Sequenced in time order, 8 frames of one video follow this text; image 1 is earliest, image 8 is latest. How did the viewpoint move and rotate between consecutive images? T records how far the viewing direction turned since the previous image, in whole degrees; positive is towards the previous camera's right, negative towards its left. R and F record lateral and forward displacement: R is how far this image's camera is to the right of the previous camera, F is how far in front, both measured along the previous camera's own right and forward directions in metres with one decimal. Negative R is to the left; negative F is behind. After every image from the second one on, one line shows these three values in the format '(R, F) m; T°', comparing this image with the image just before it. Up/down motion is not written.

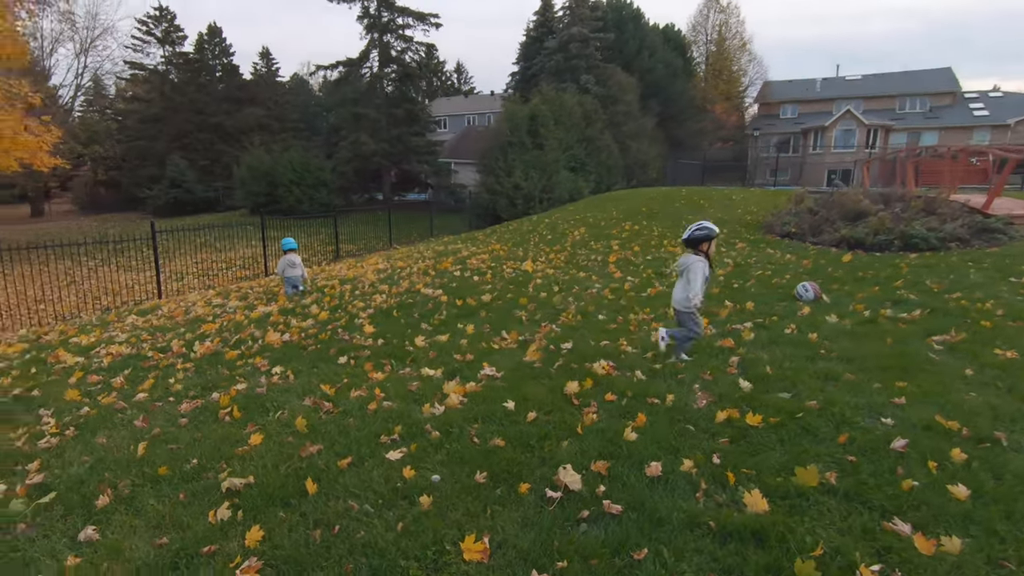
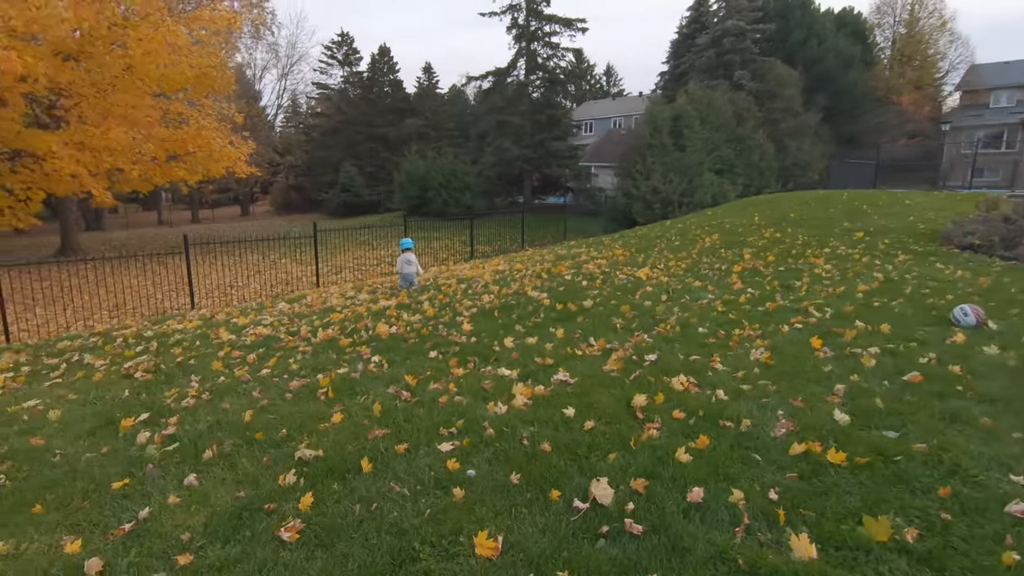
(+0.5, 0.0) m; -15°
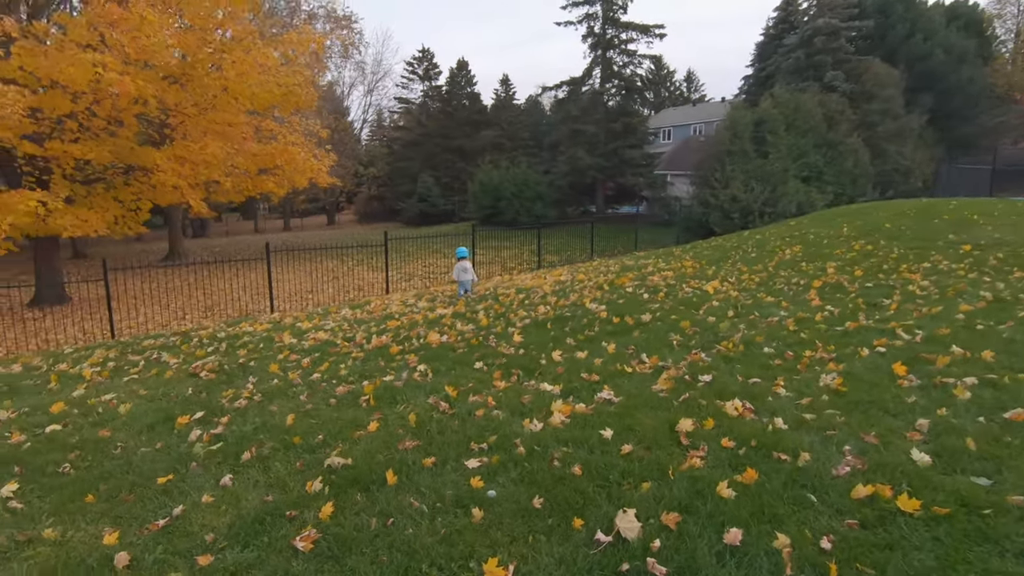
(+0.2, +0.1) m; -8°
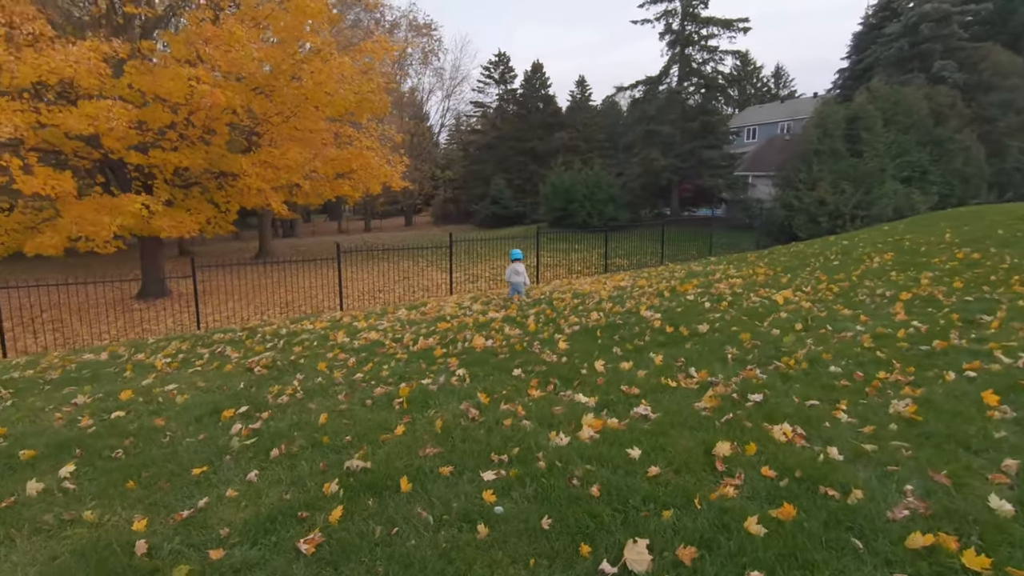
(+0.3, +0.1) m; -8°
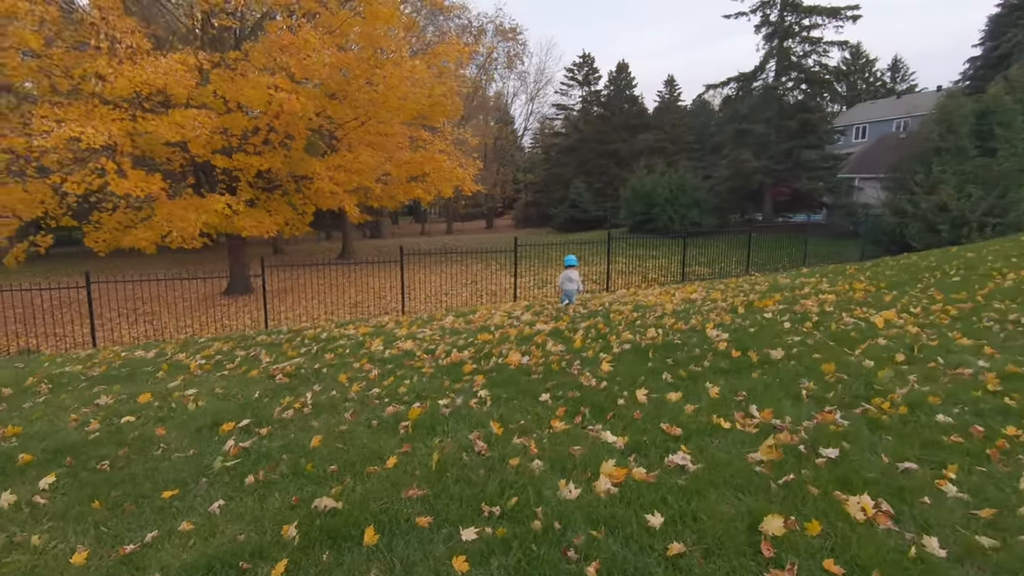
(+0.4, +0.6) m; -9°
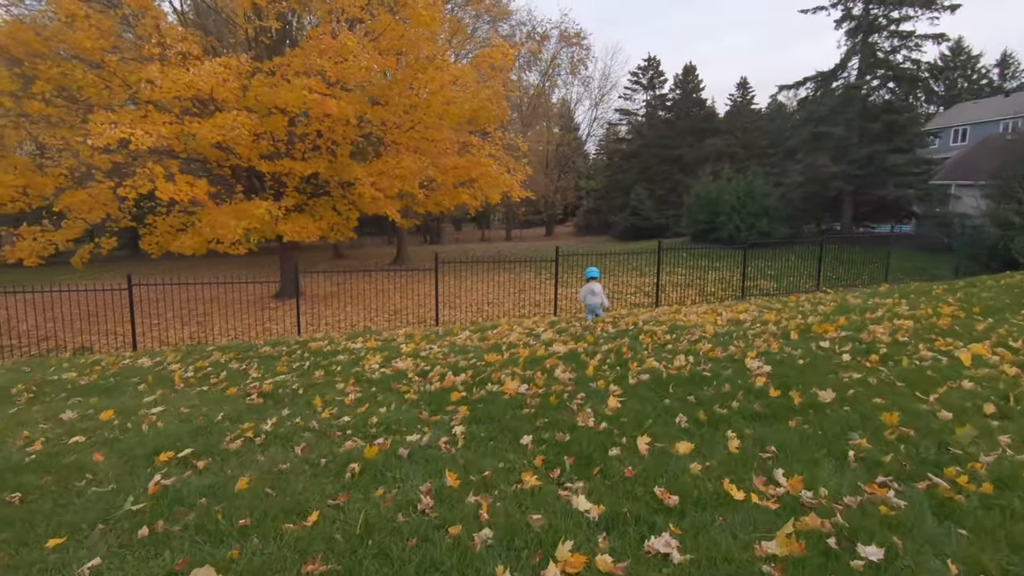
(+0.5, +0.6) m; -7°
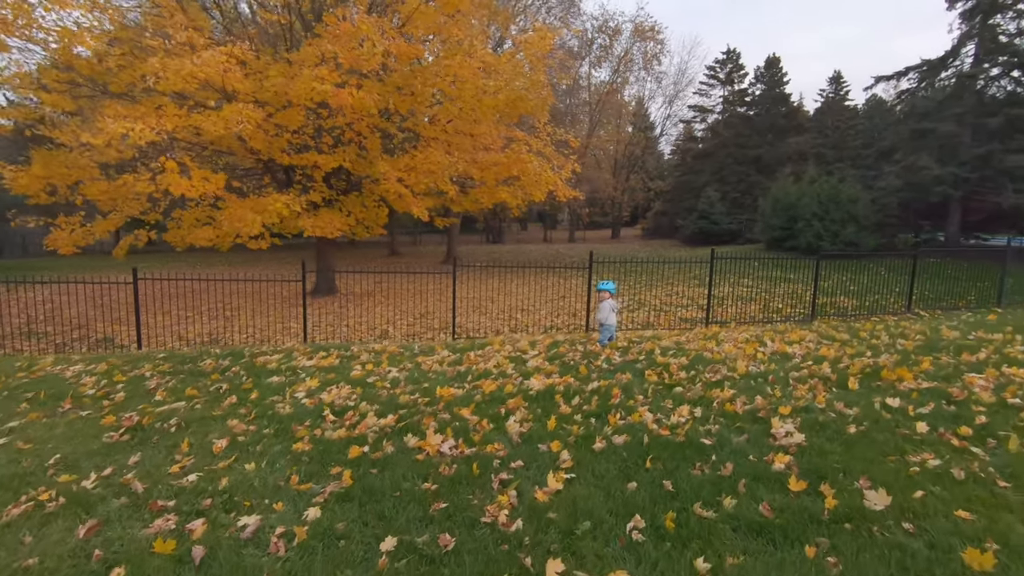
(+0.9, +1.2) m; -8°
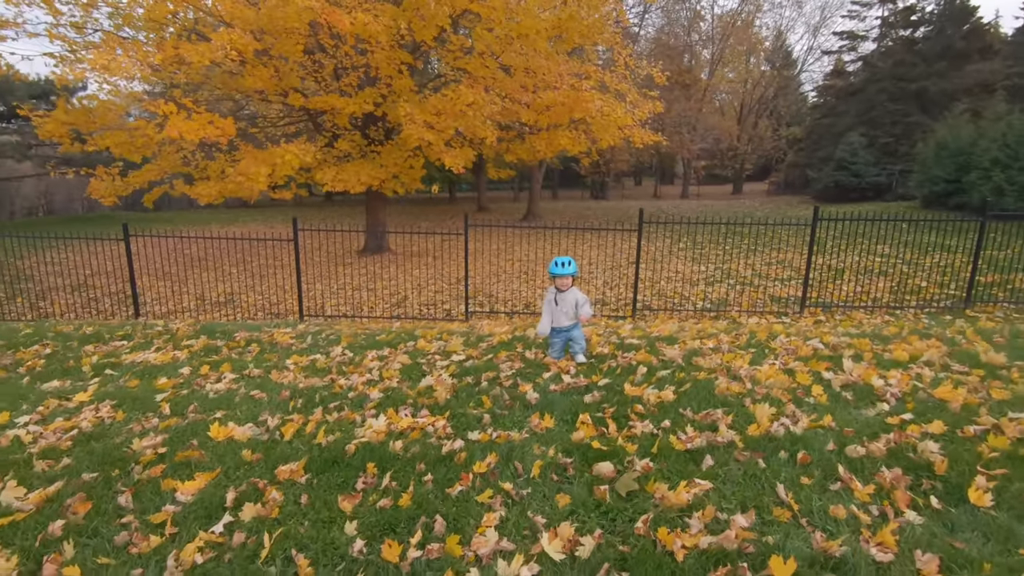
(+1.5, +2.2) m; -13°
